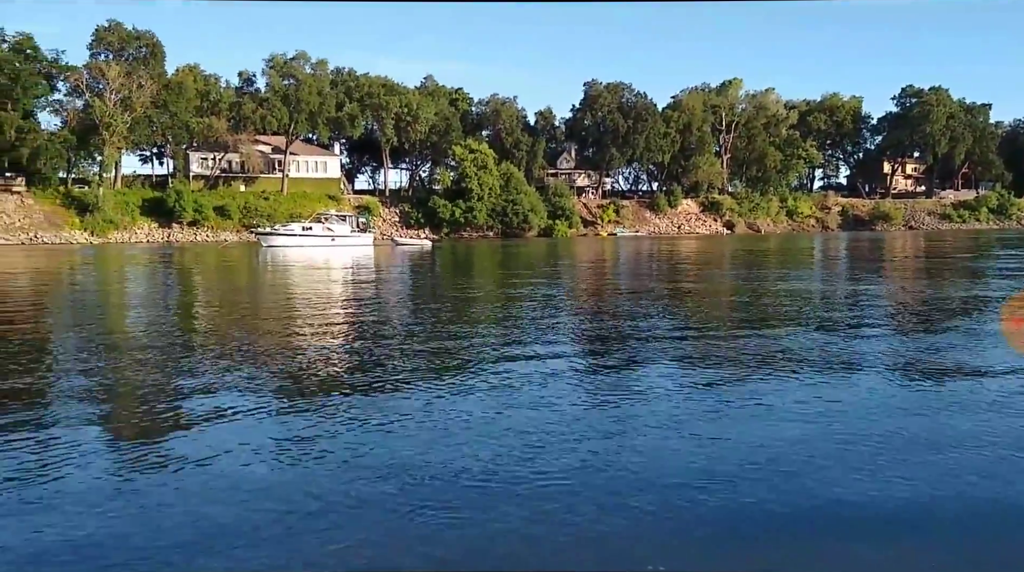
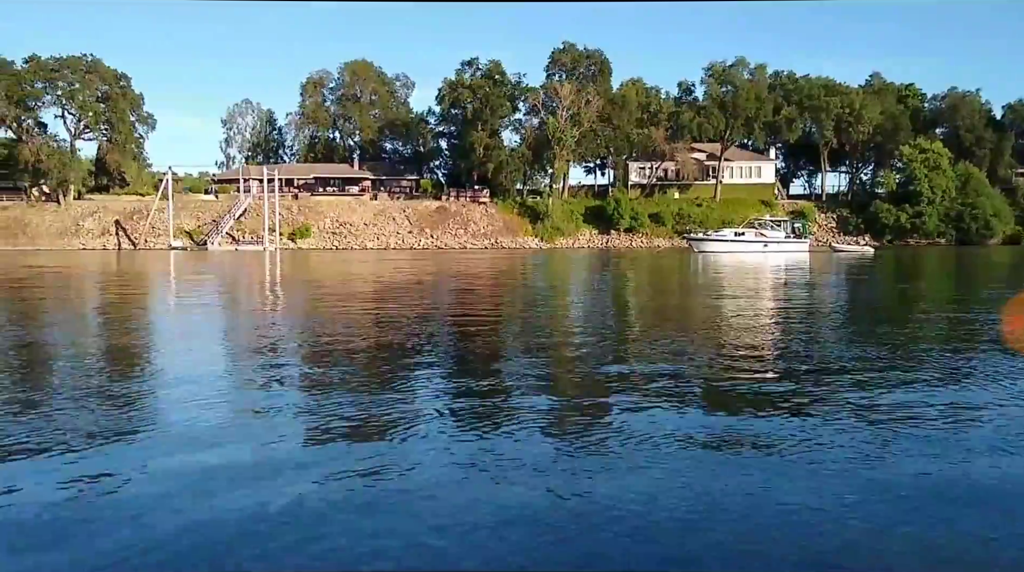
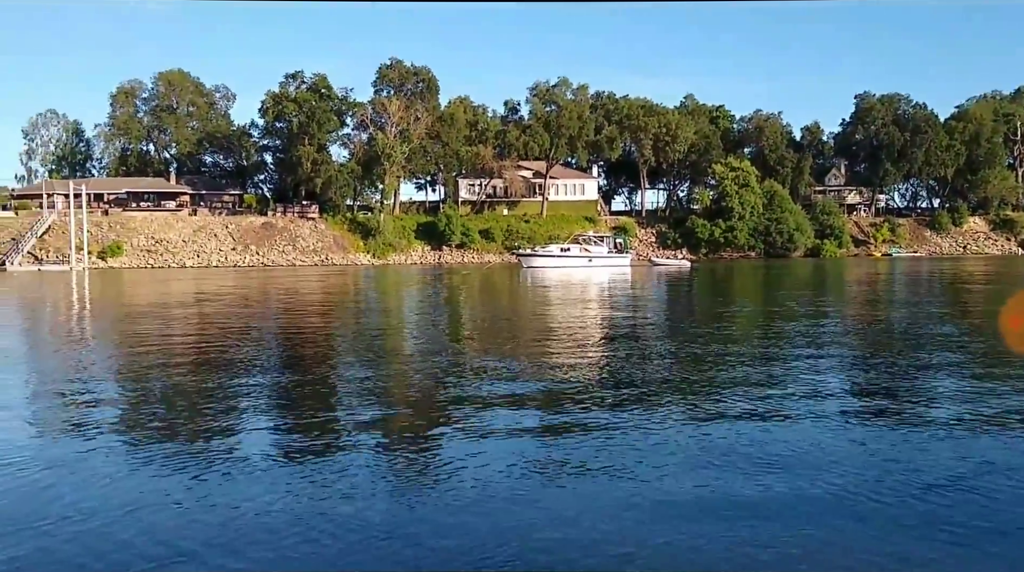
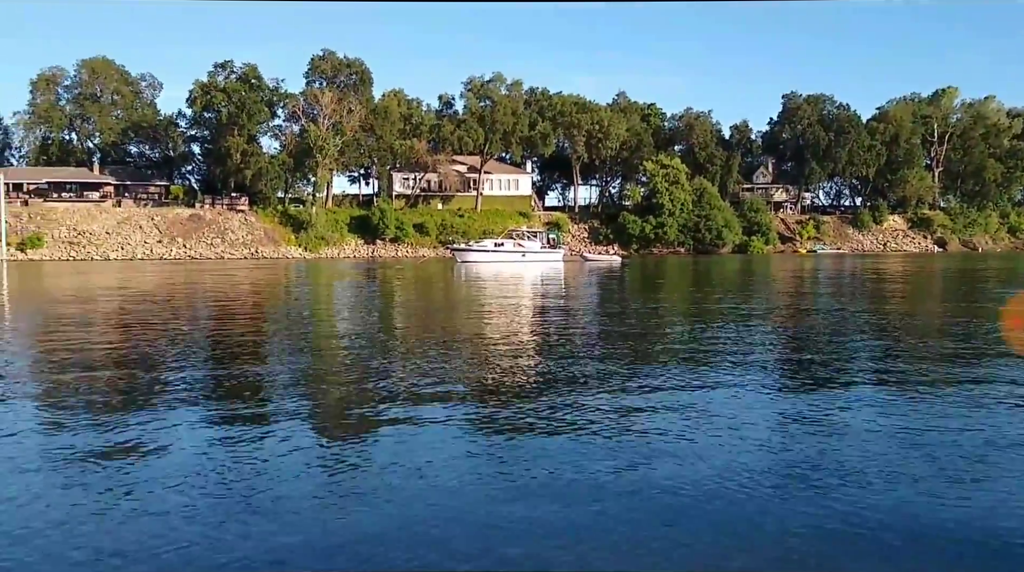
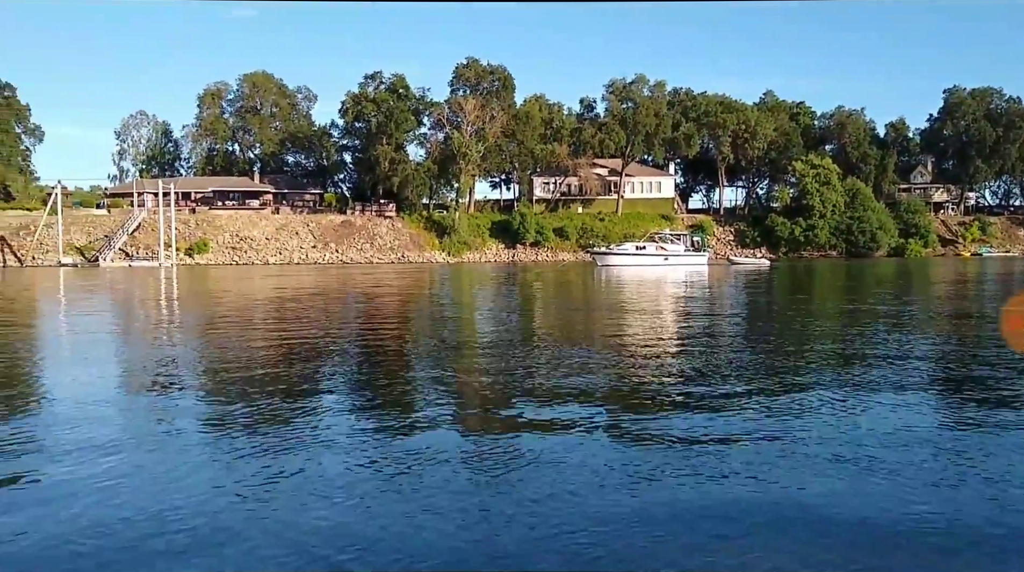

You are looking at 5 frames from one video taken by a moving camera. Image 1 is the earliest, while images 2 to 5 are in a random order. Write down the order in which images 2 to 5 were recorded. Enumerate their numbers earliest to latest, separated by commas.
4, 3, 5, 2
